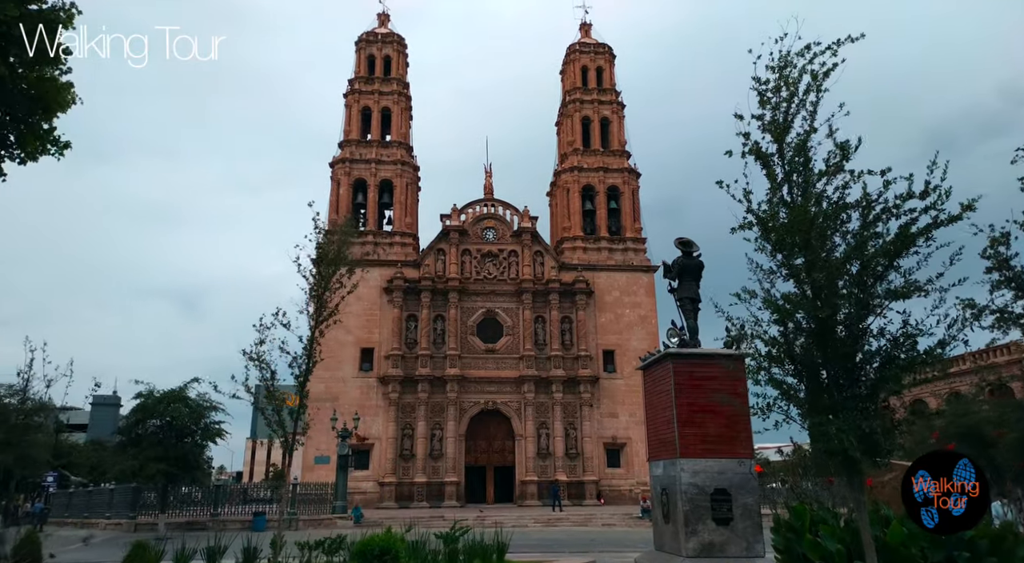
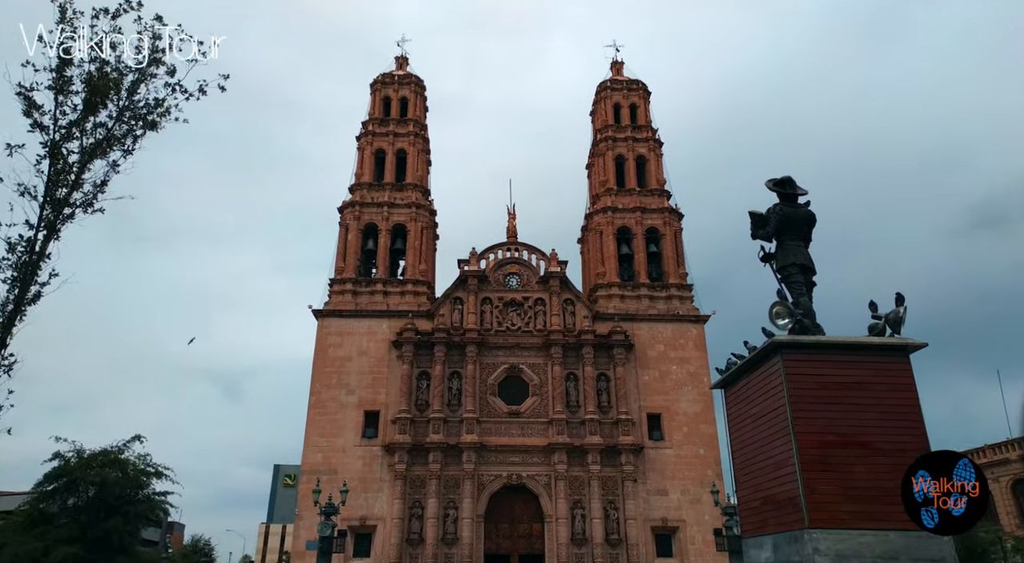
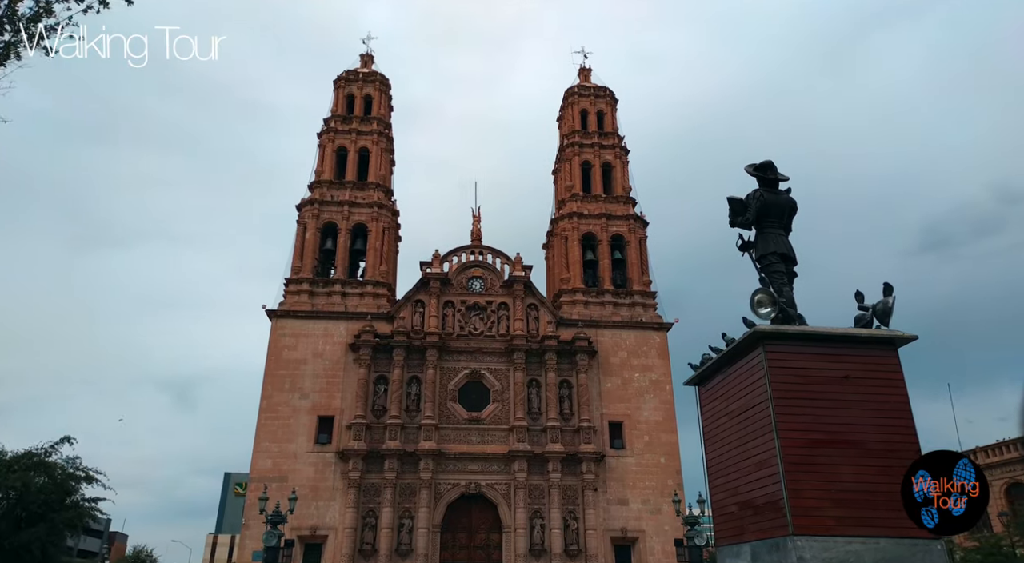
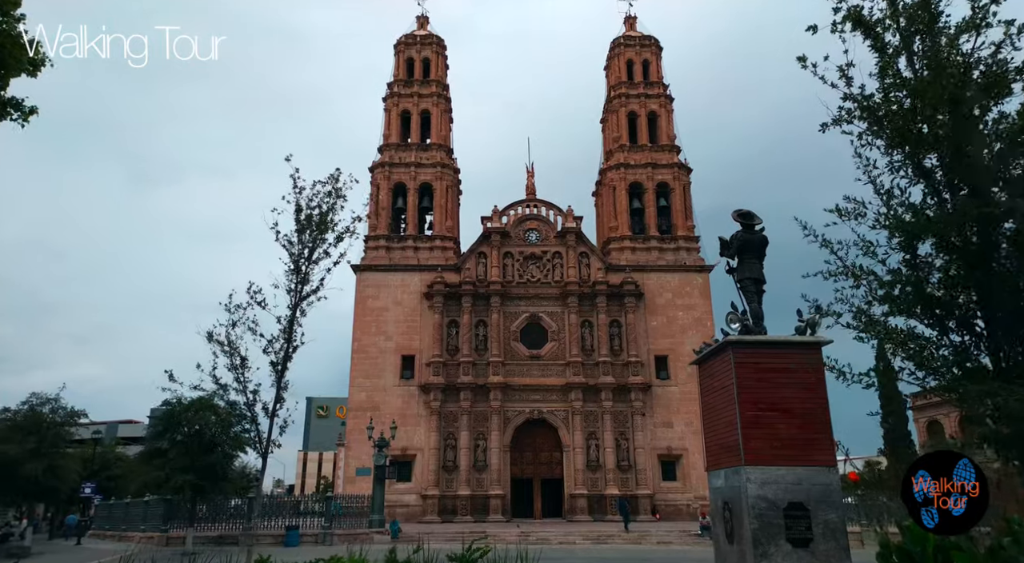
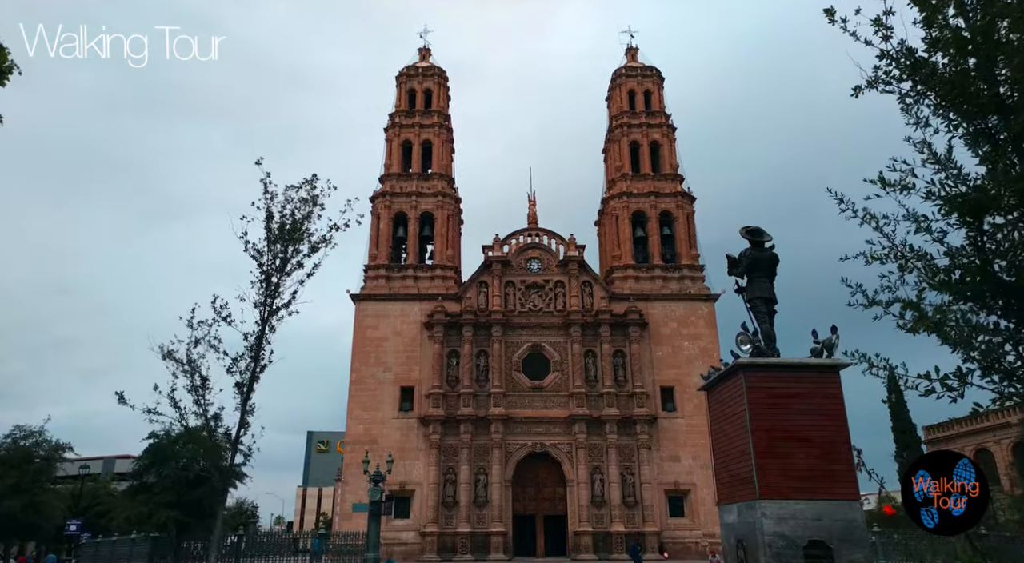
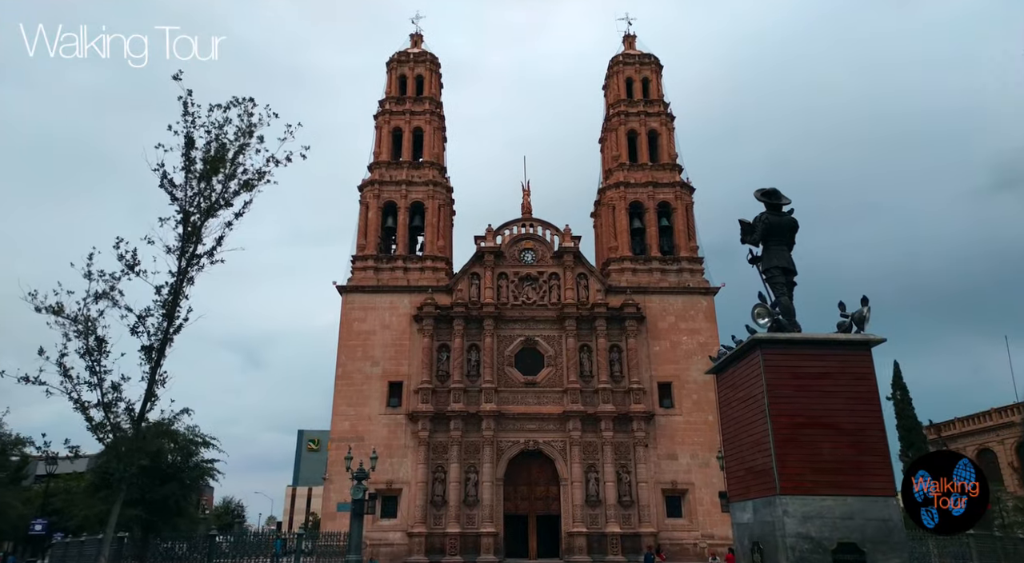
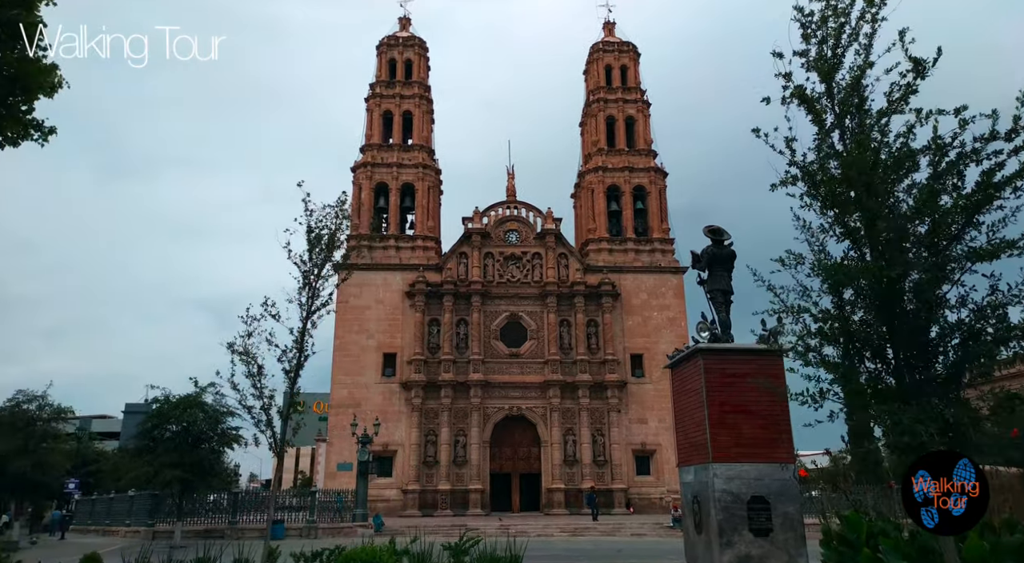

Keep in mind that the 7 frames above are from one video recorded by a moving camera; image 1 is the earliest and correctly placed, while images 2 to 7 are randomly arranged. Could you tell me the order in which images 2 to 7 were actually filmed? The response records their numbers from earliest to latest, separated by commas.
7, 4, 5, 6, 2, 3
